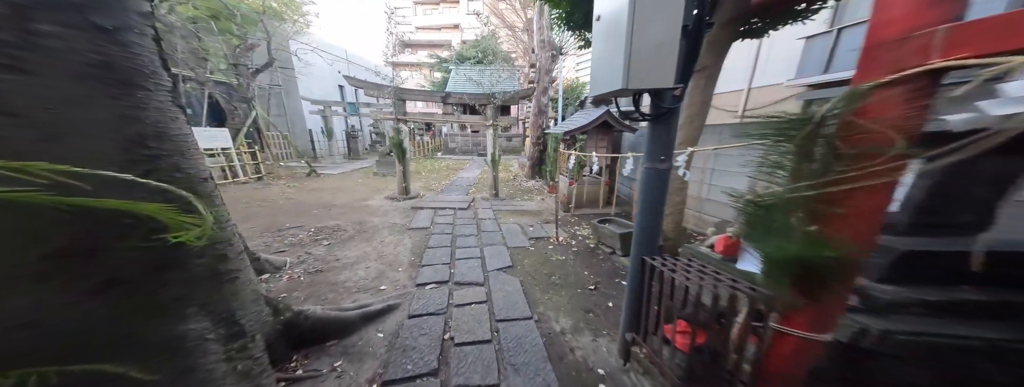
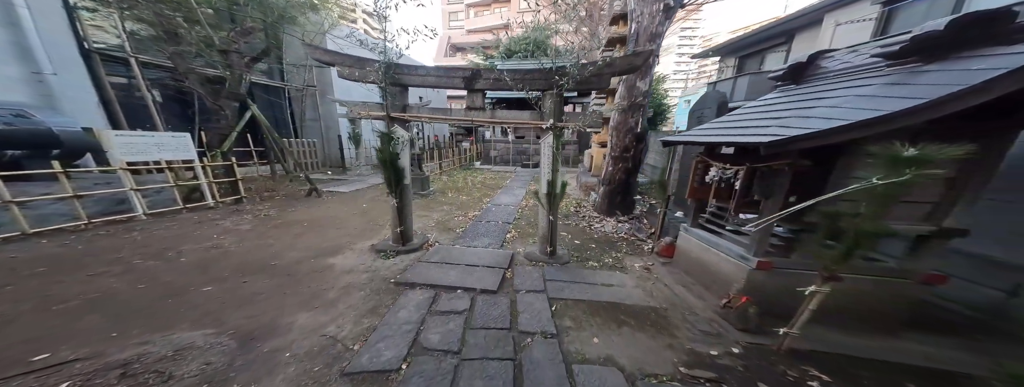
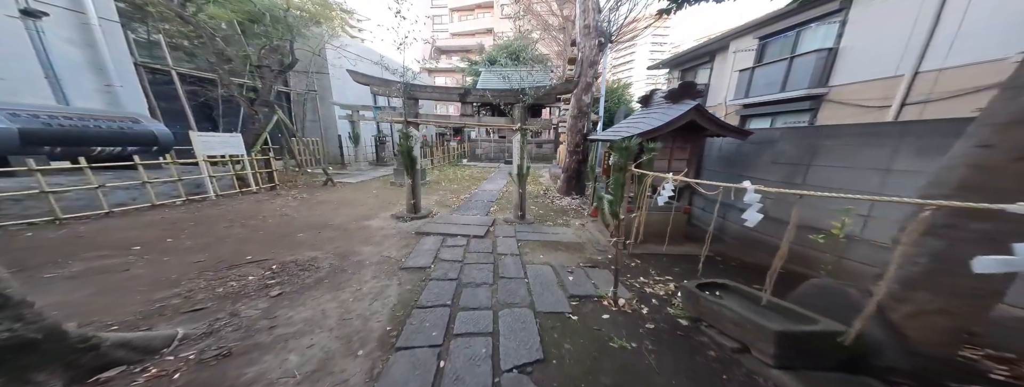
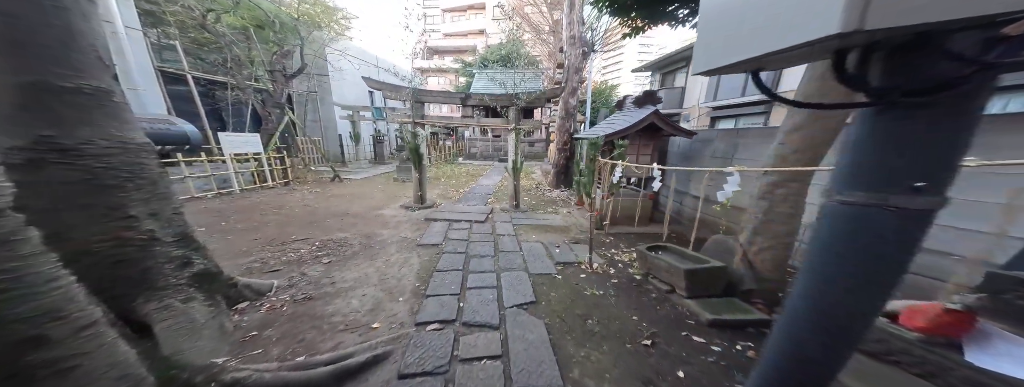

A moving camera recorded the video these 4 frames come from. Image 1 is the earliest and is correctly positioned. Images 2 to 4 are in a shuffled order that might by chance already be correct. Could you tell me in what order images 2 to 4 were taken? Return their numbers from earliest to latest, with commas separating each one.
4, 3, 2
